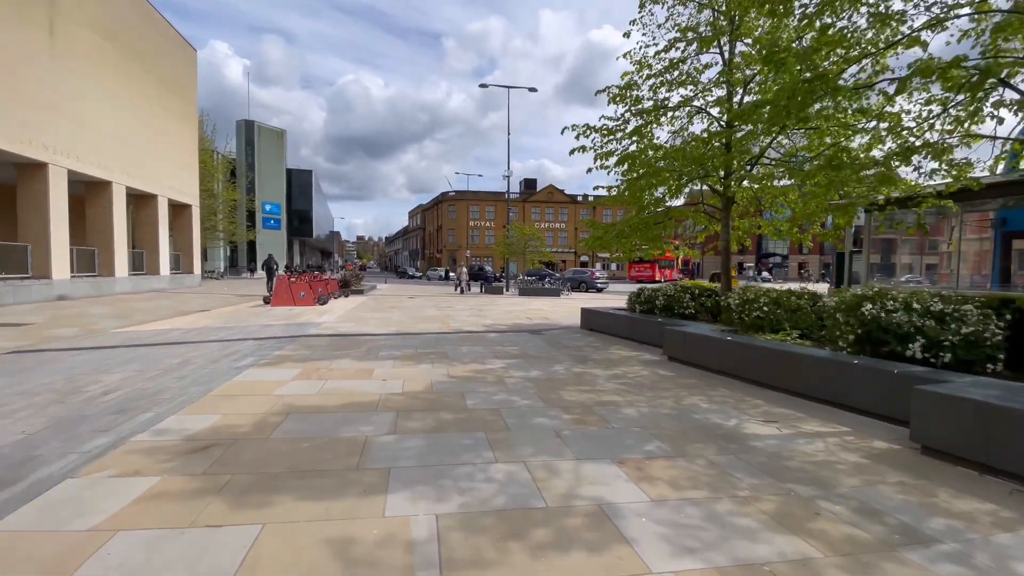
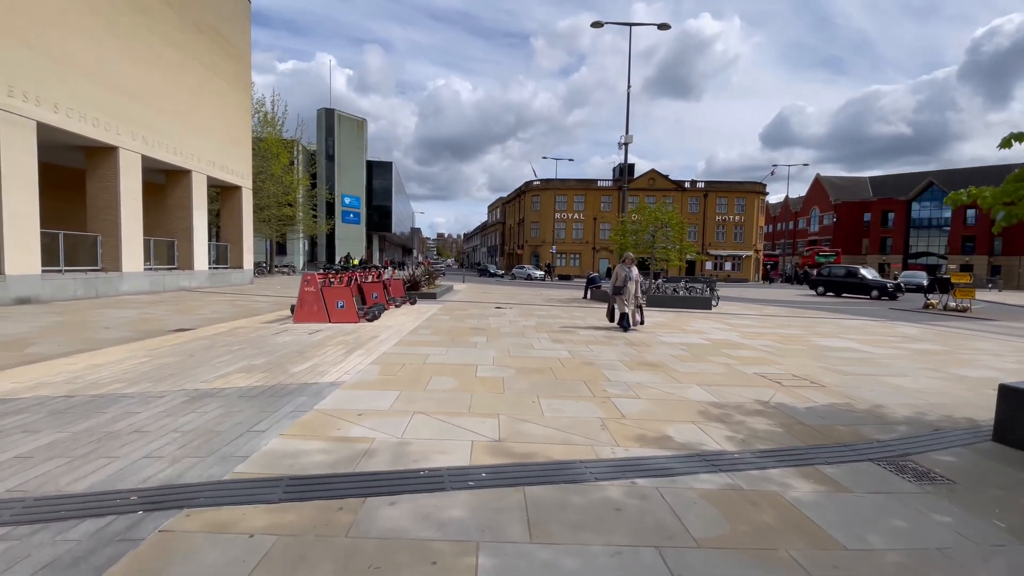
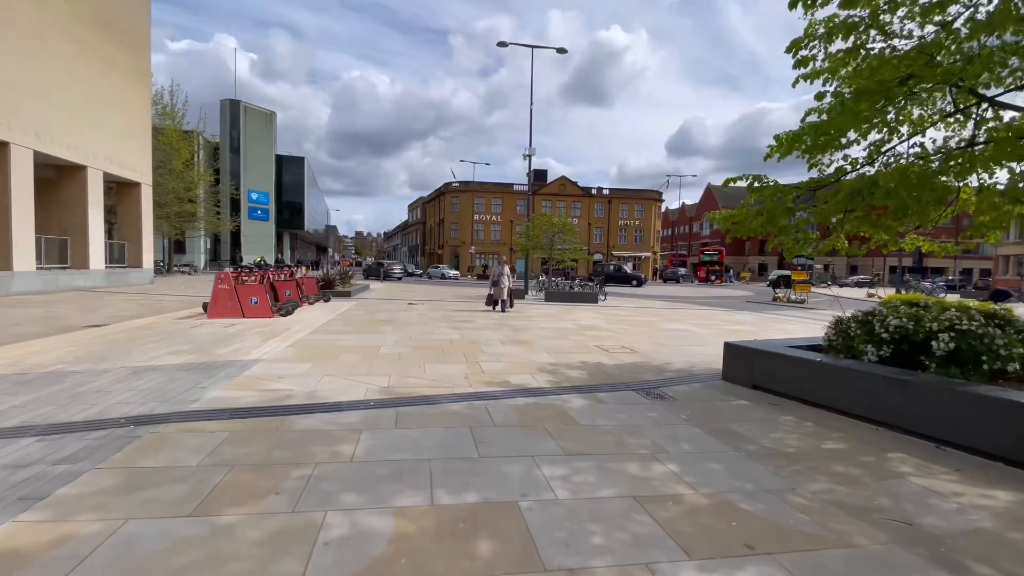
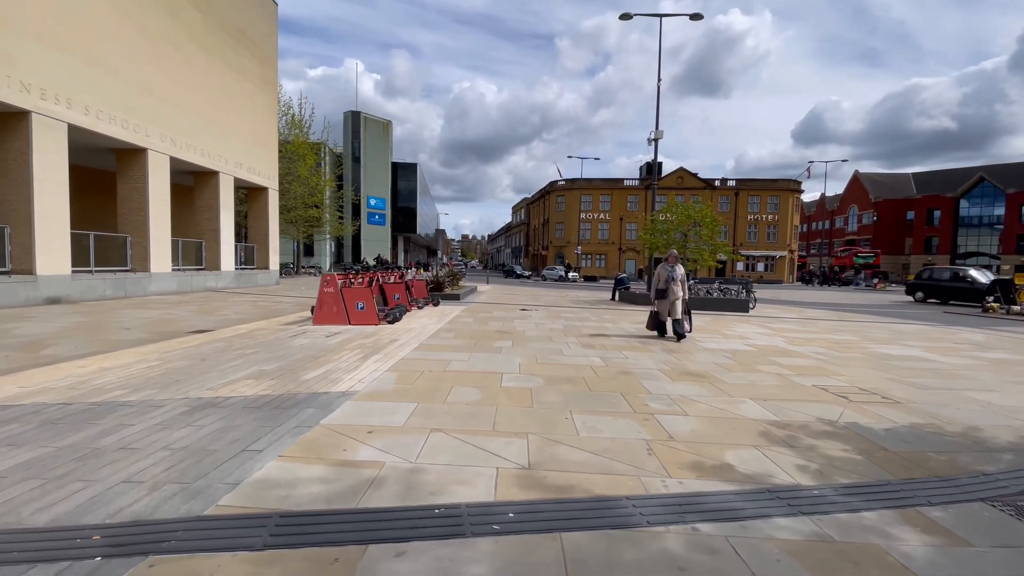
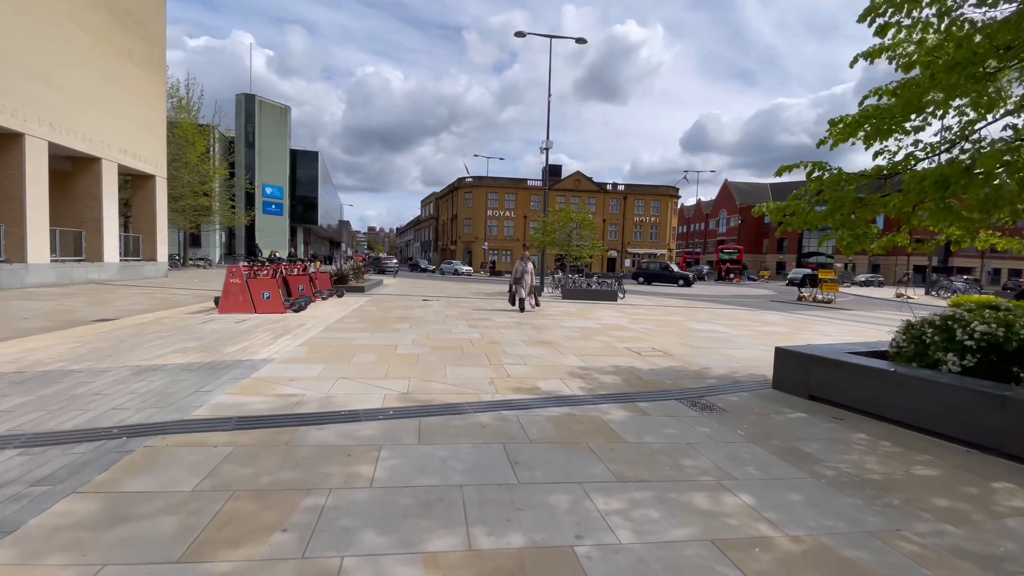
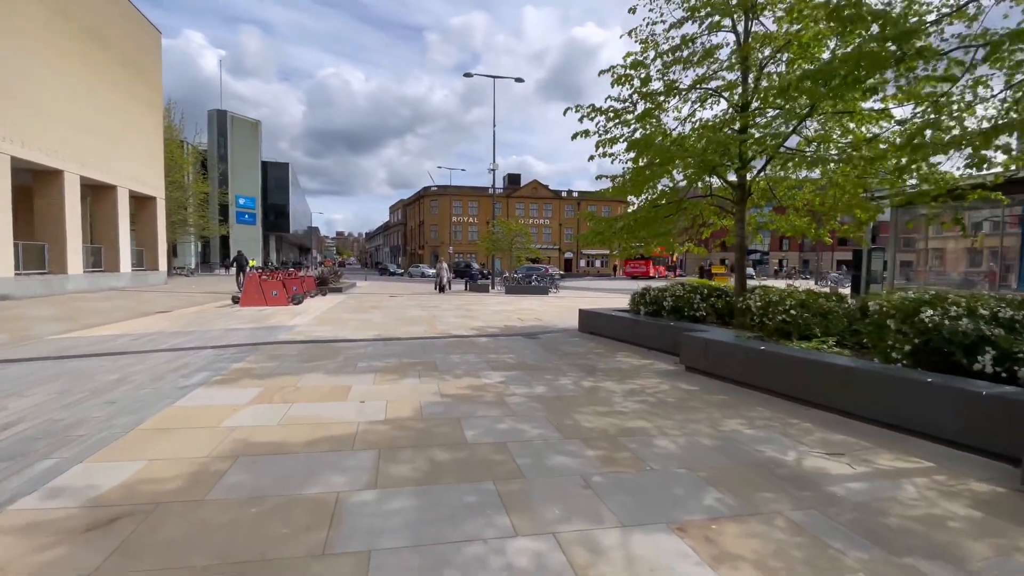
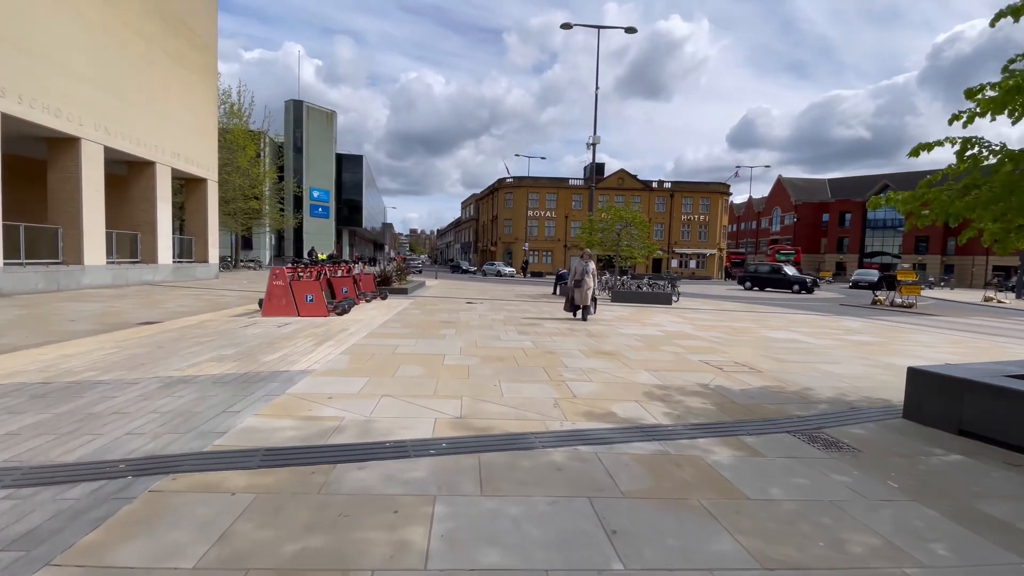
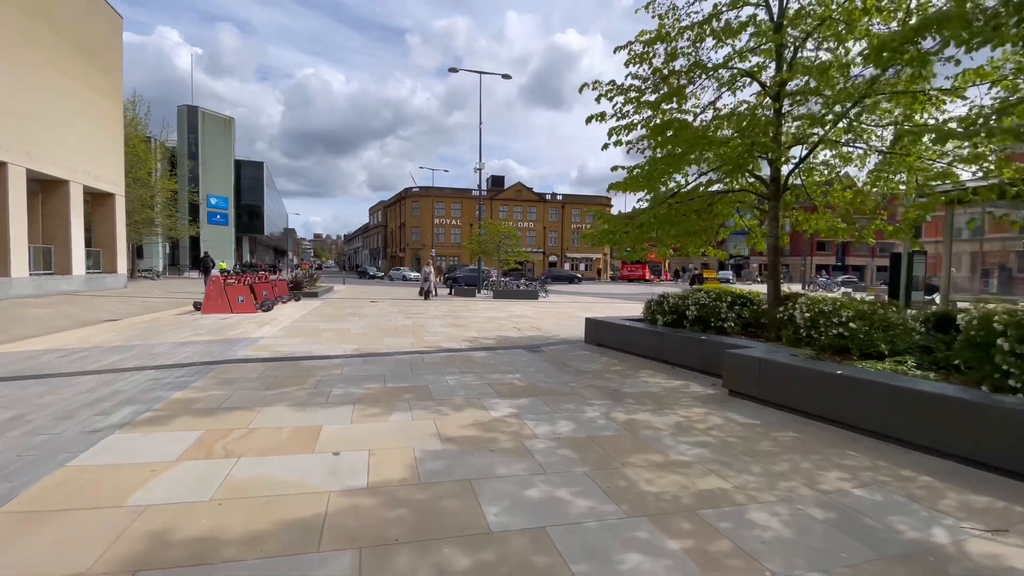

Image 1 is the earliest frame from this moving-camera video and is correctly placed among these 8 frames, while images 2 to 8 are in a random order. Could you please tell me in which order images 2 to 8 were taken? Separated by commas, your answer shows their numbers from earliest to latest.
6, 8, 3, 5, 7, 2, 4
